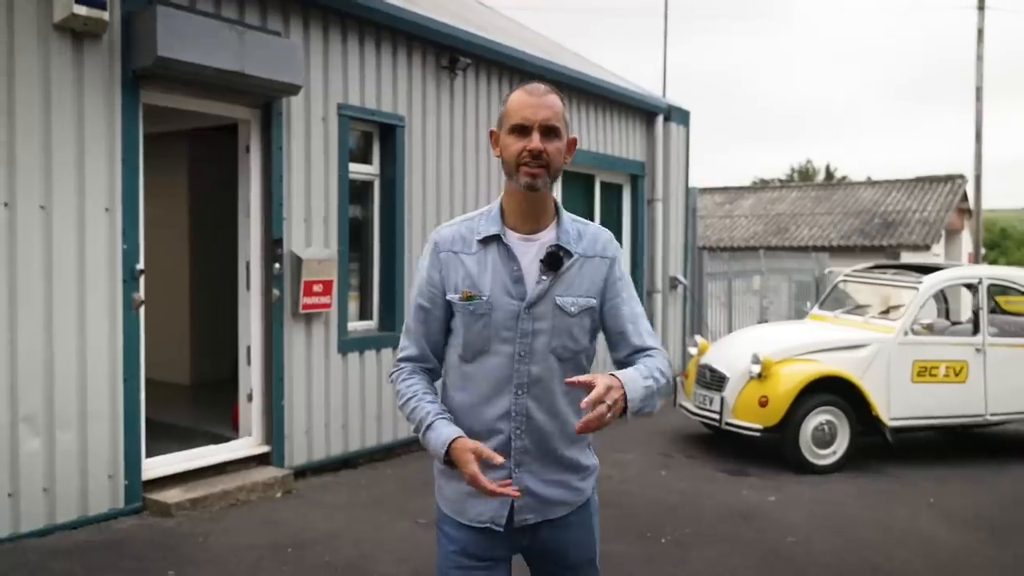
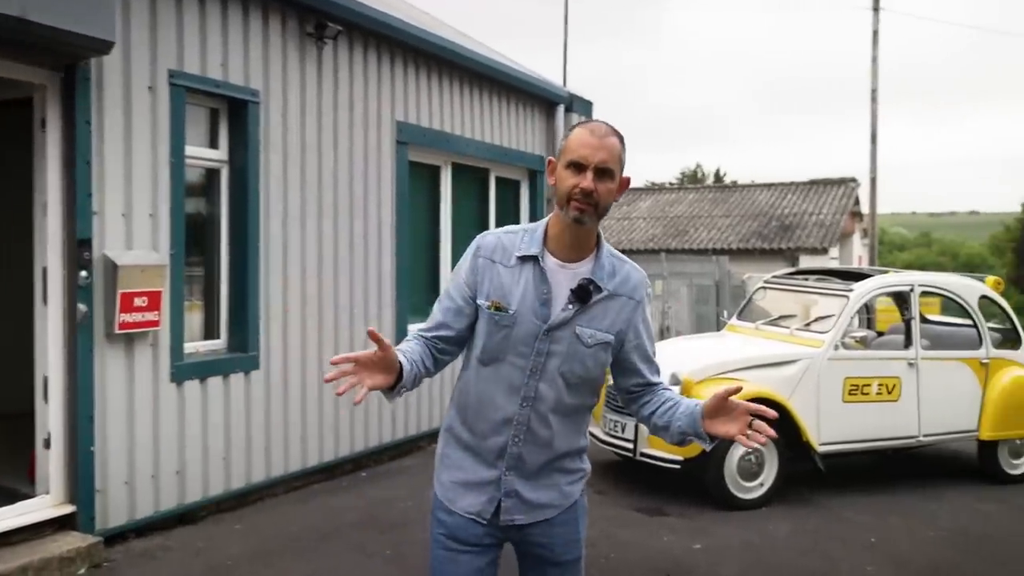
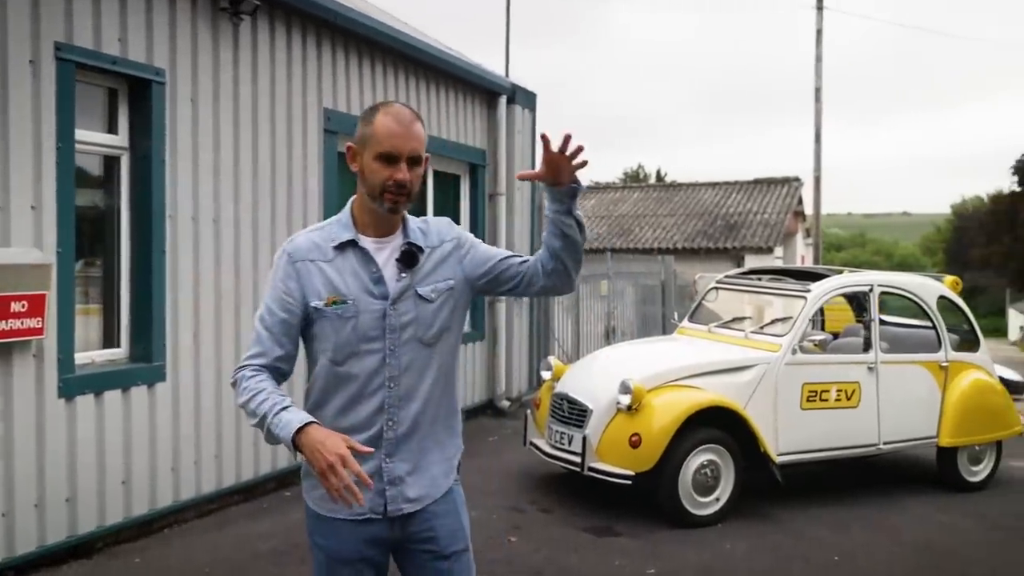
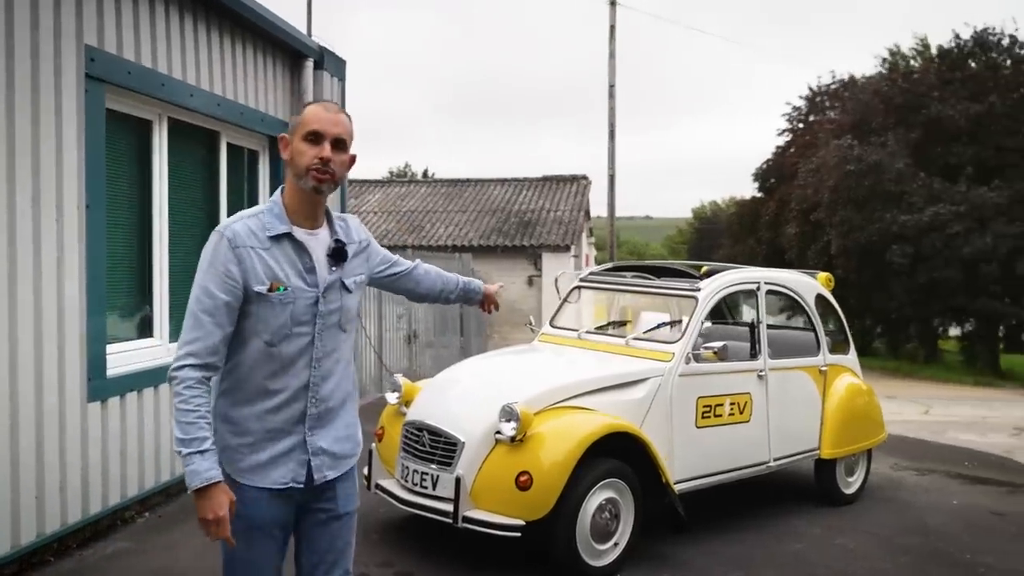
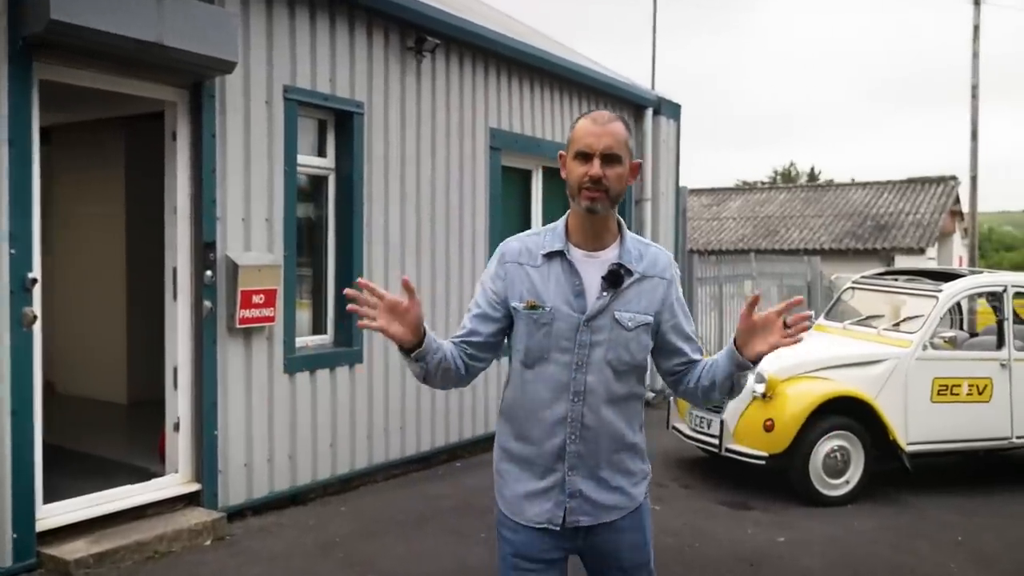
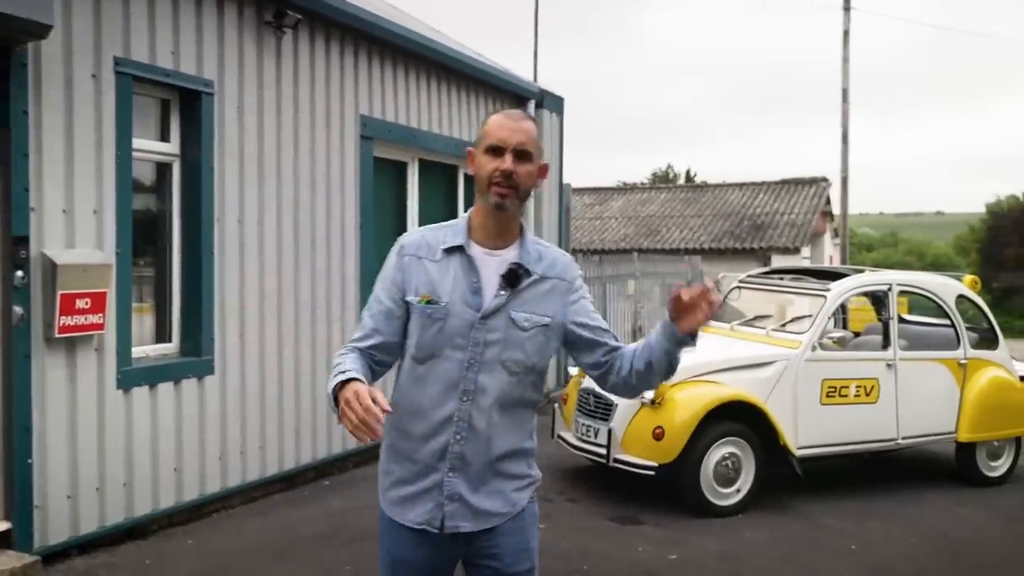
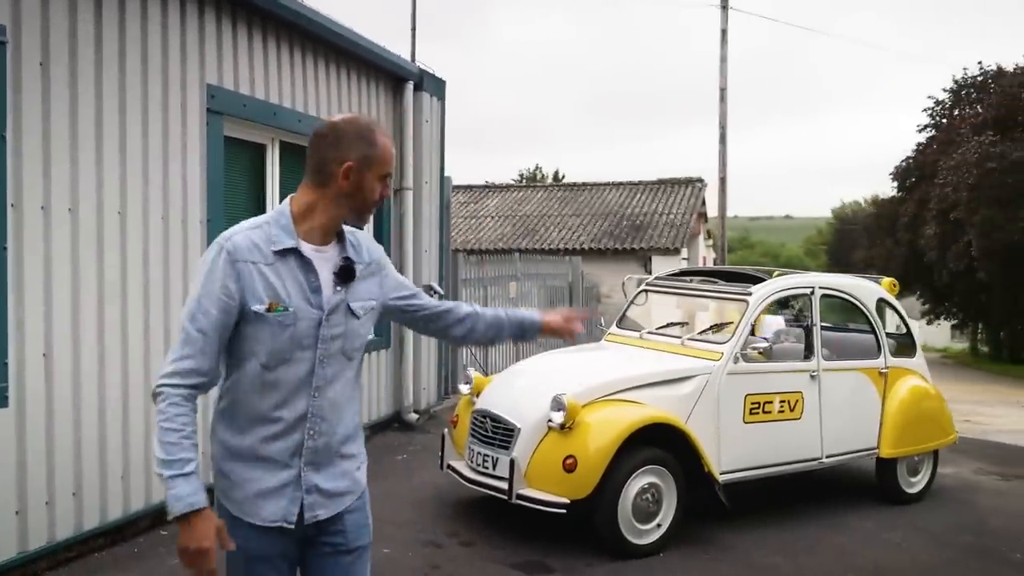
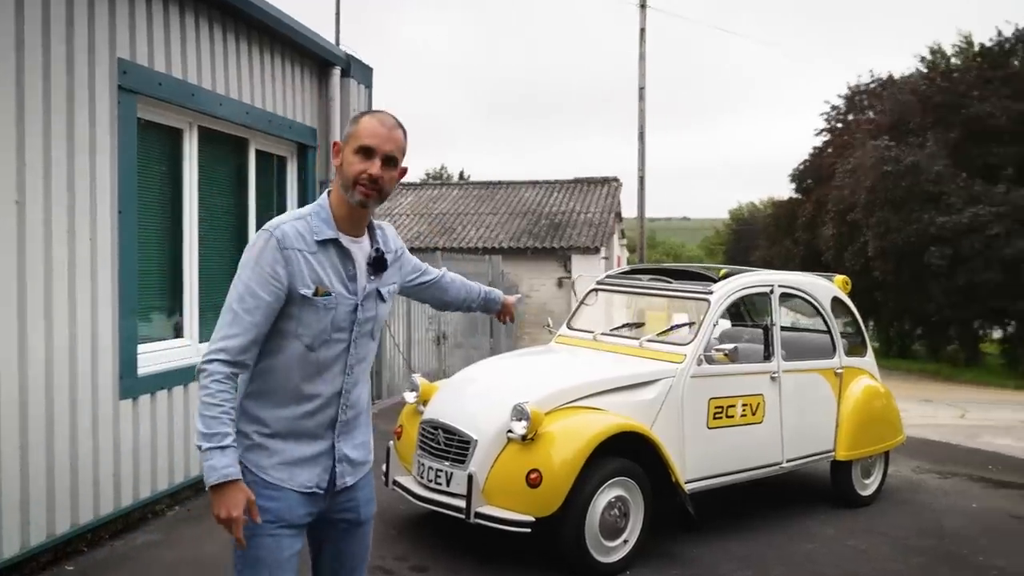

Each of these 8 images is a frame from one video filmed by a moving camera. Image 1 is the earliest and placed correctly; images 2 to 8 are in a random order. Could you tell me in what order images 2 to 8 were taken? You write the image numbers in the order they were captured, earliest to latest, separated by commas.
5, 2, 6, 3, 7, 8, 4
